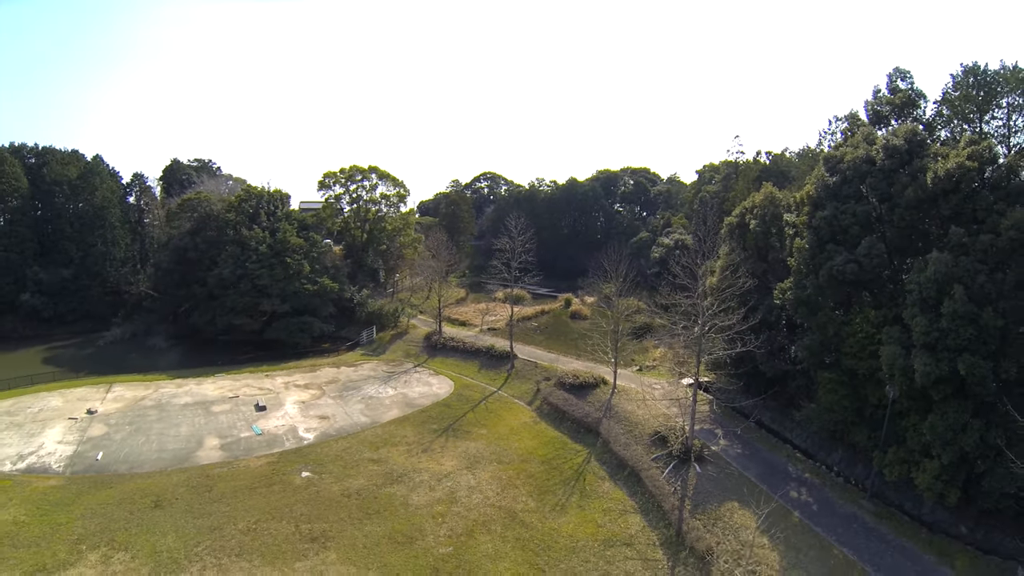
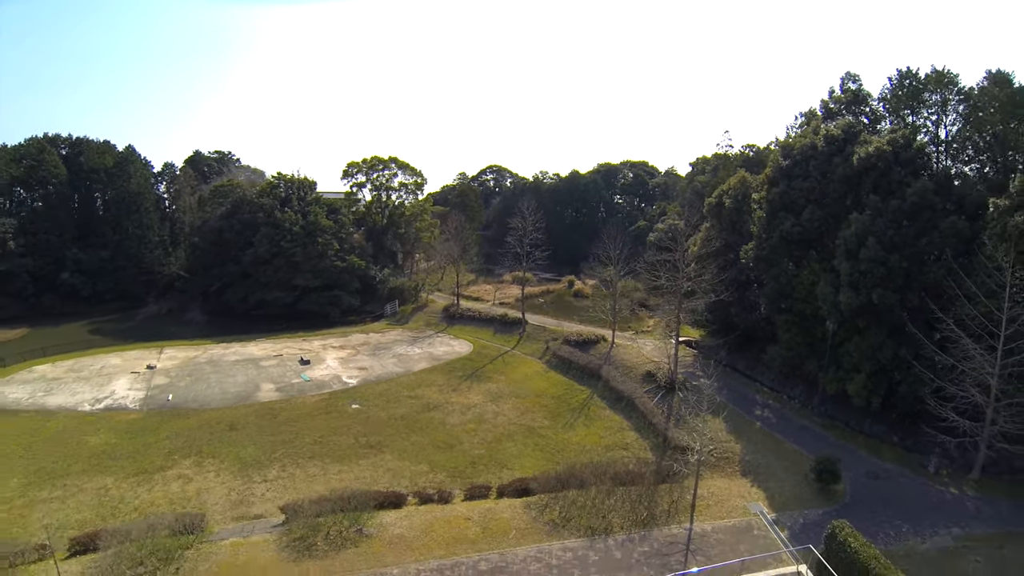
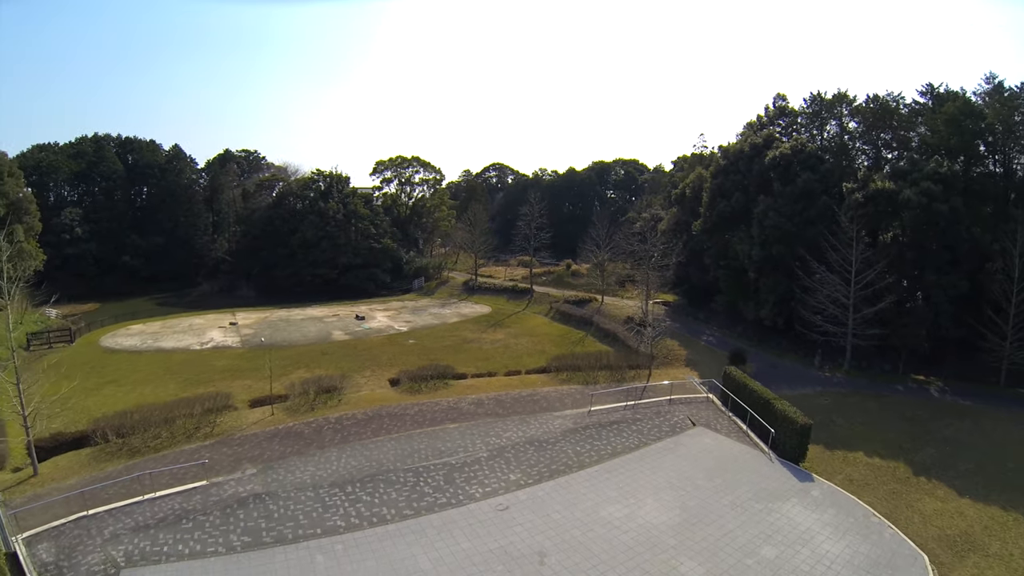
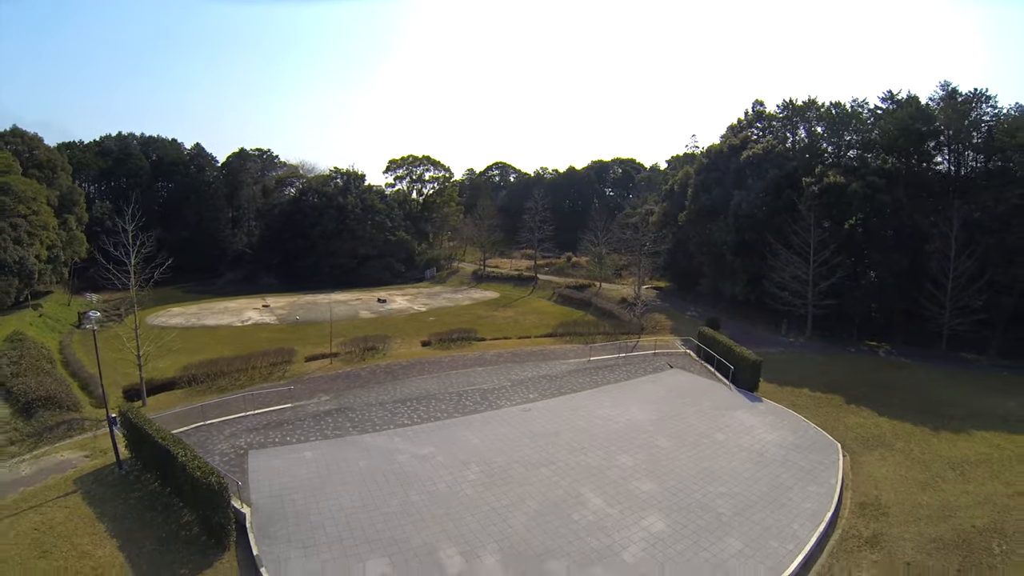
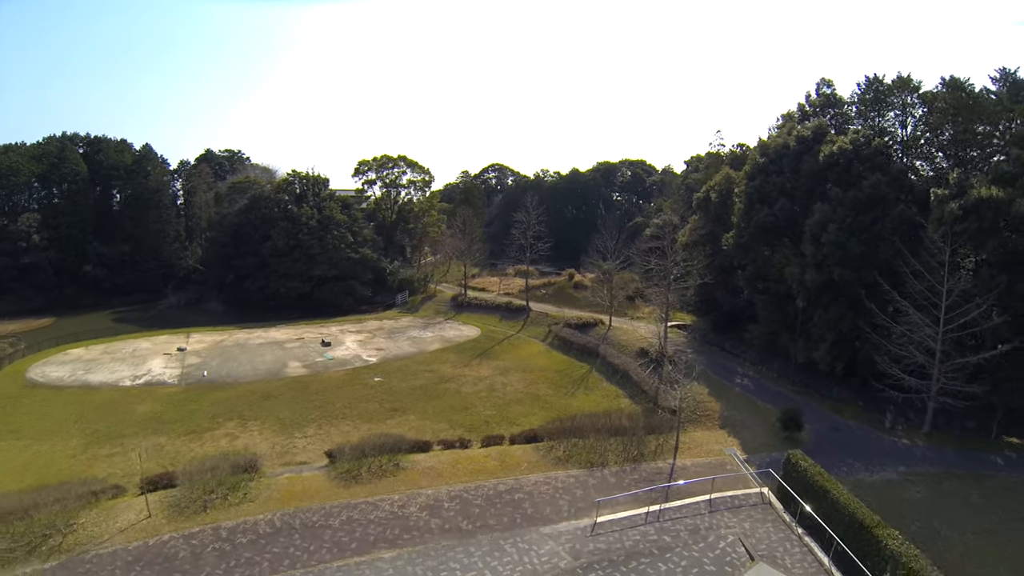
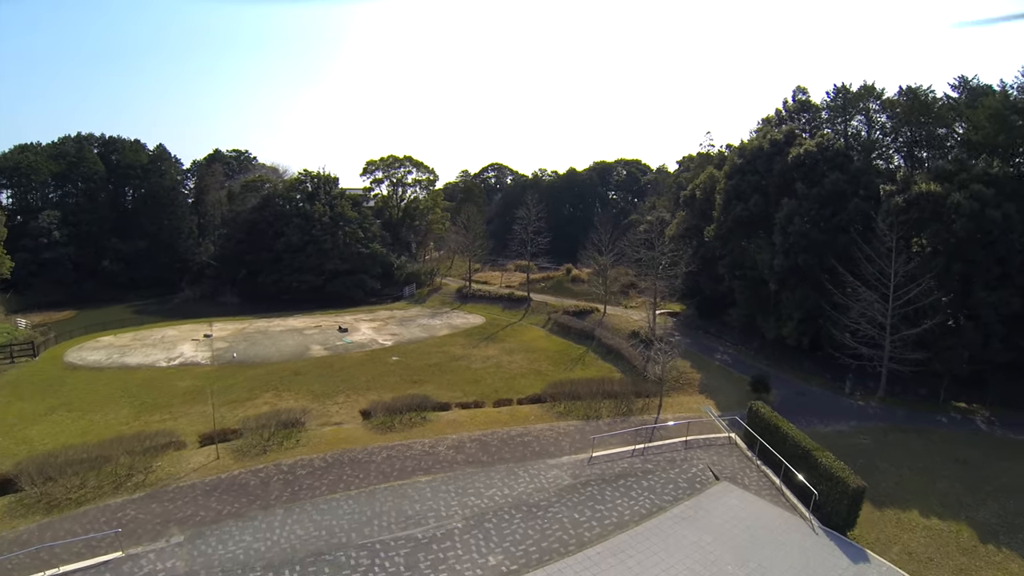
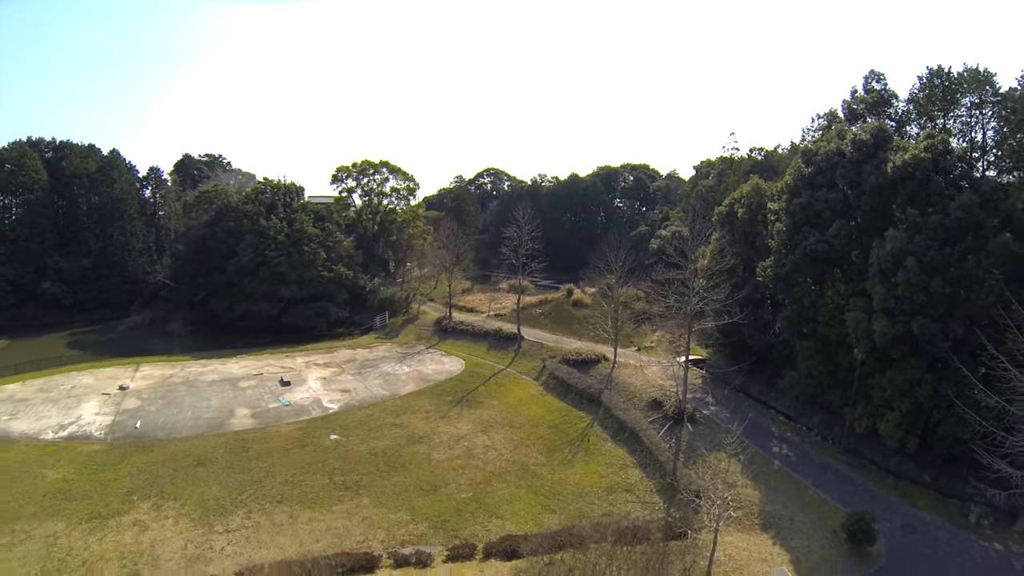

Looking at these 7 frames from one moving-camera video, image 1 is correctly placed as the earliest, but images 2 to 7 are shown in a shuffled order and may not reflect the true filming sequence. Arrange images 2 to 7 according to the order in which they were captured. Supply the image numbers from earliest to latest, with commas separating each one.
7, 2, 5, 6, 3, 4
